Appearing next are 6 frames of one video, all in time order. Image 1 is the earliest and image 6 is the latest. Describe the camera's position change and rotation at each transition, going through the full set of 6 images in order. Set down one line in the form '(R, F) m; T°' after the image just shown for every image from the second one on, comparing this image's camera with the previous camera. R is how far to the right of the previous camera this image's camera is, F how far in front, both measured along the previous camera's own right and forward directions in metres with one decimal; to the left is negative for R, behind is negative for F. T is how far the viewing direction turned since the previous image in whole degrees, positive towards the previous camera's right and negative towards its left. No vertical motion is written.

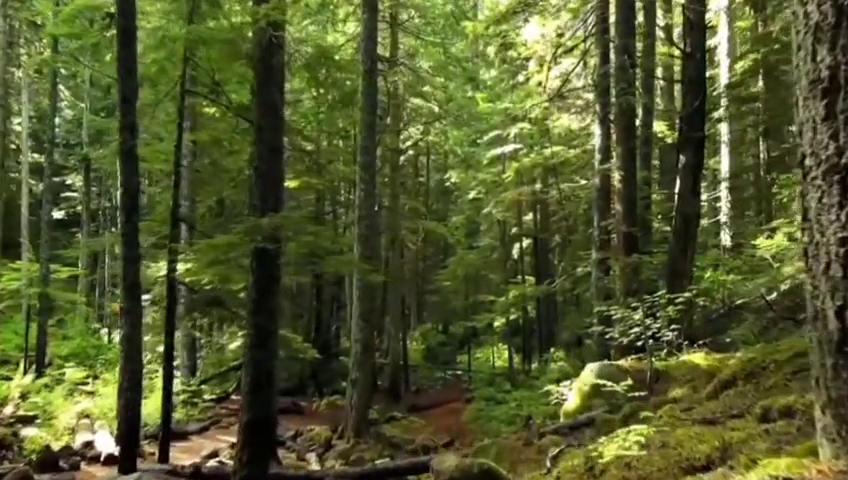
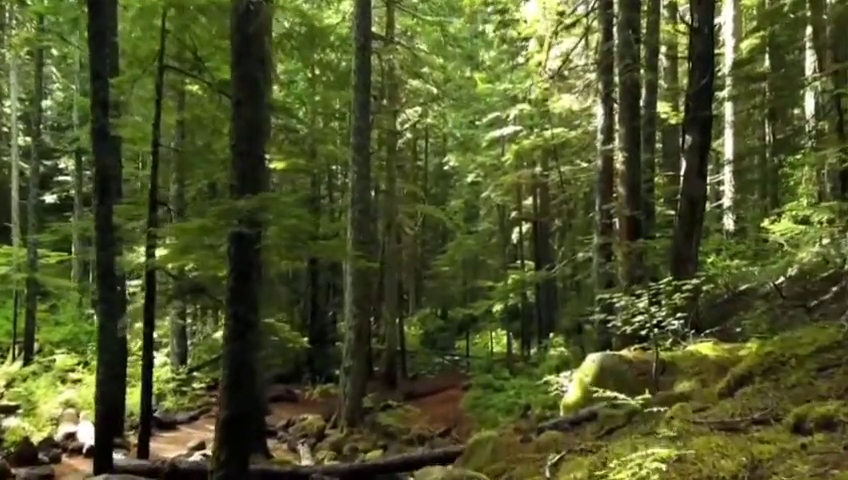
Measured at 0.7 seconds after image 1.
(+0.1, +0.6) m; 0°
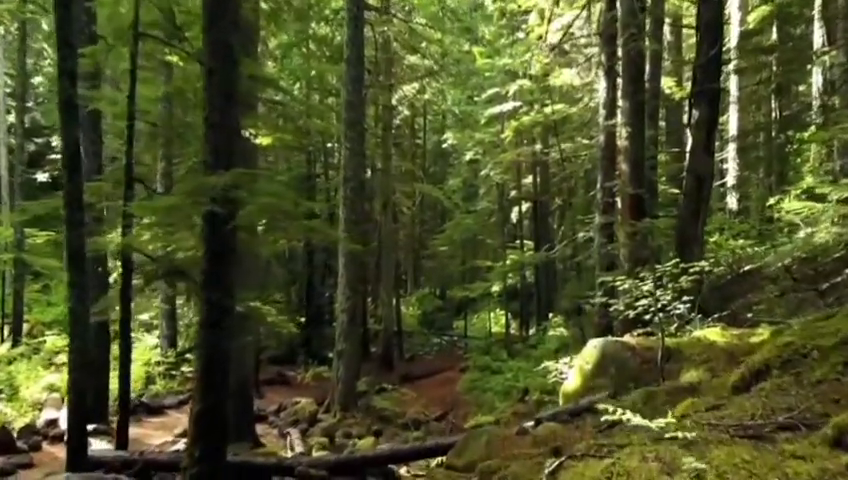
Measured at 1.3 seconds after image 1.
(+0.1, +0.6) m; 0°
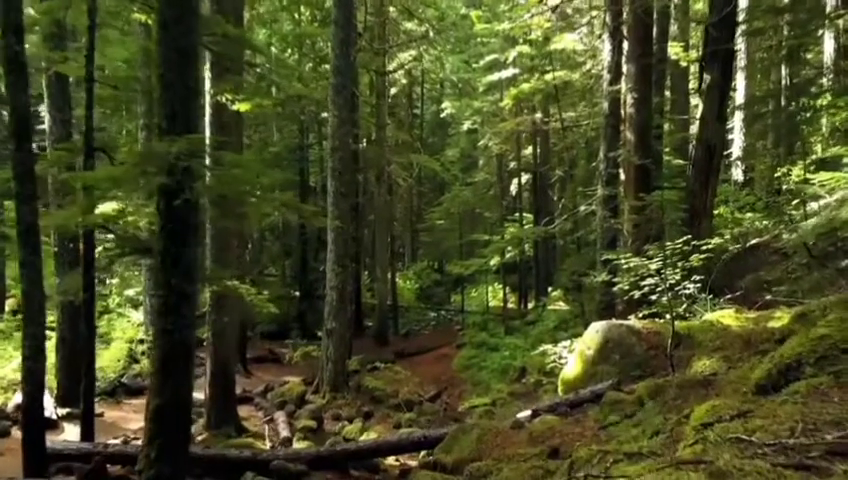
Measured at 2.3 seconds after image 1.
(+0.2, +0.8) m; 0°
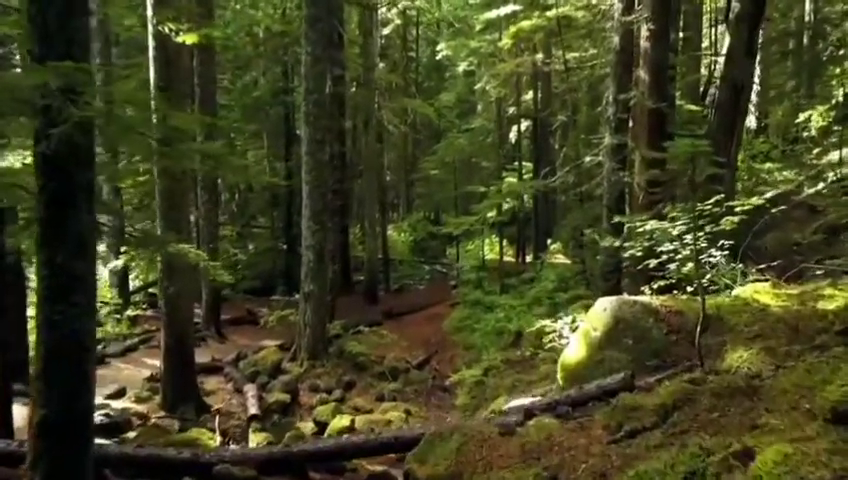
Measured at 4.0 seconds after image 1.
(+0.3, +1.5) m; 0°
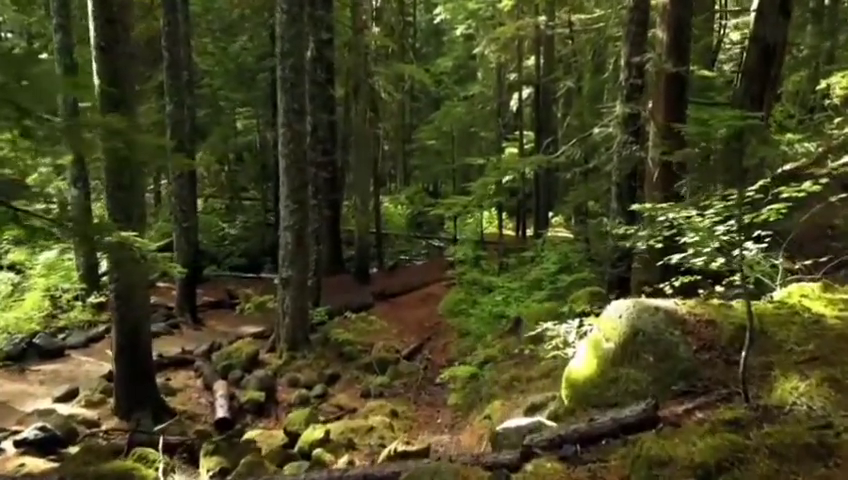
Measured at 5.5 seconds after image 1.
(+0.2, +1.3) m; 0°
